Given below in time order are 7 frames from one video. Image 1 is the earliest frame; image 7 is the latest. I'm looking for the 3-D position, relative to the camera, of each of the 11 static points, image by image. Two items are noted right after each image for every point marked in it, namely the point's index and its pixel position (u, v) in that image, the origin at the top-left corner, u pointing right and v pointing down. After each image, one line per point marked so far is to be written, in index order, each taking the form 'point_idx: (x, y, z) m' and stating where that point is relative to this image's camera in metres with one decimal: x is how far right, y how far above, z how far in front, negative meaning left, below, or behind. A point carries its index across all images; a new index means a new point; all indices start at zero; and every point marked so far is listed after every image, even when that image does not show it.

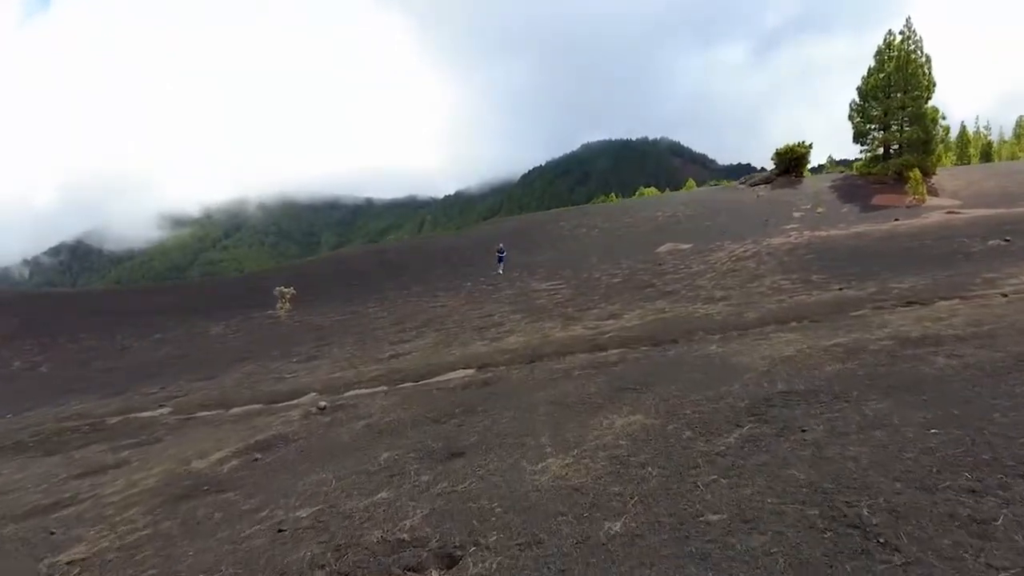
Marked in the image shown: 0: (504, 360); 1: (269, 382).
0: (-0.3, -1.9, +16.4) m
1: (-7.6, -2.9, +19.7) m
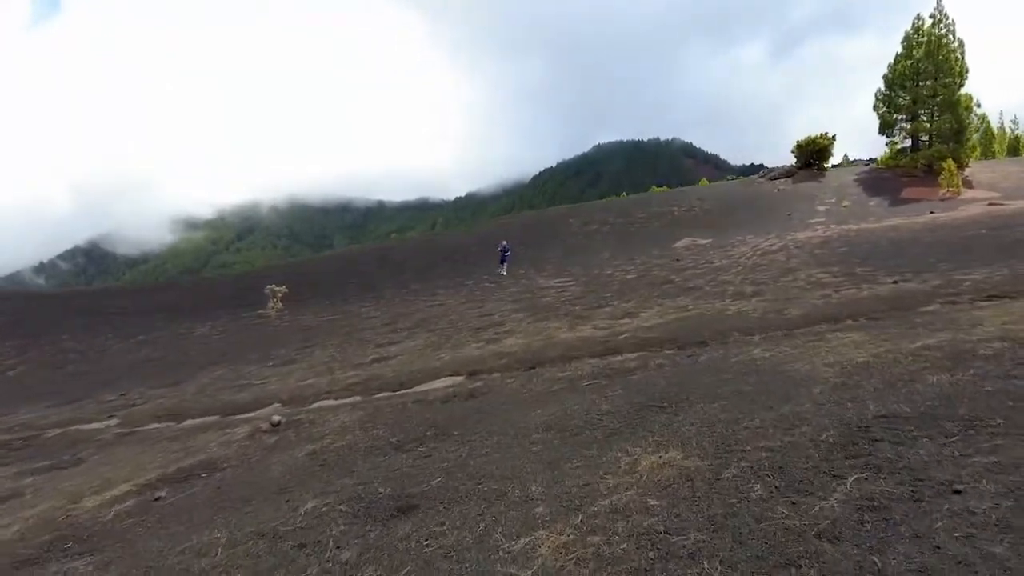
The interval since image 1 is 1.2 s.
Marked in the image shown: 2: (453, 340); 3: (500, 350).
0: (-0.3, -1.7, +13.9) m
1: (-7.6, -2.8, +17.2) m
2: (-1.8, -1.5, +18.9) m
3: (-0.3, -1.5, +15.6) m
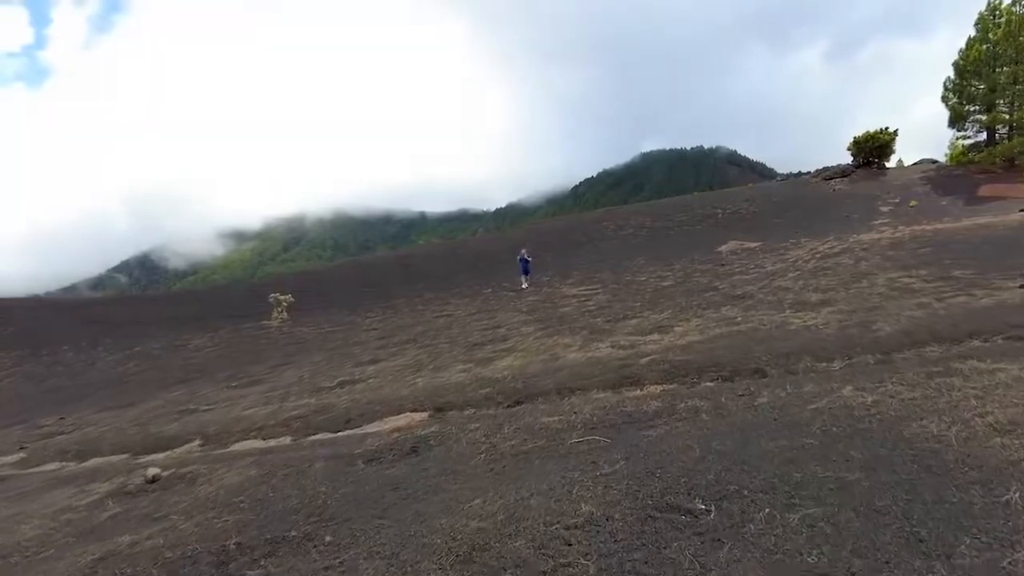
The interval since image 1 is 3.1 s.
0: (-0.6, -1.8, +10.3) m
1: (-7.7, -2.9, +14.1) m
2: (-1.8, -1.7, +15.4) m
3: (-0.5, -1.6, +12.0) m
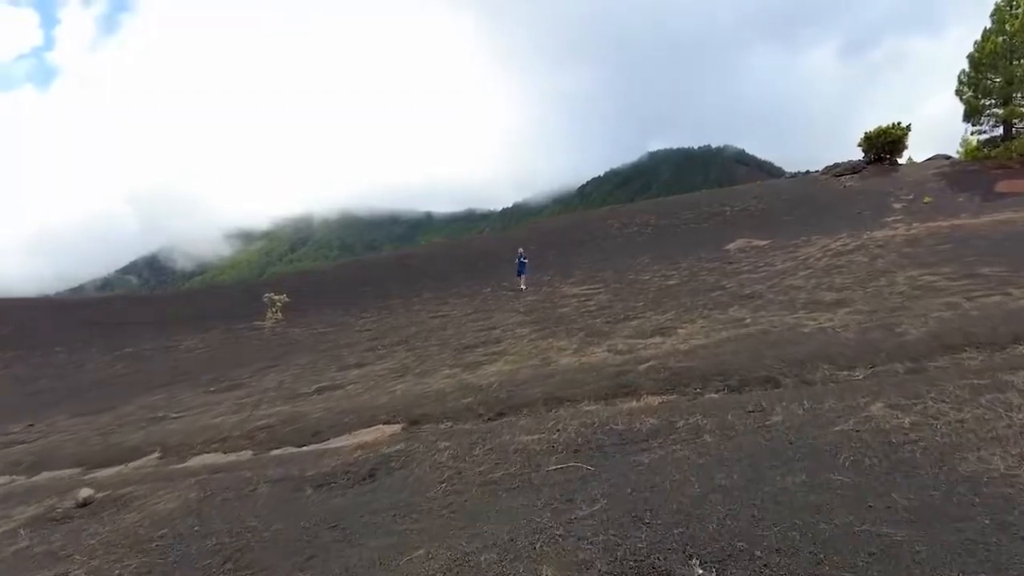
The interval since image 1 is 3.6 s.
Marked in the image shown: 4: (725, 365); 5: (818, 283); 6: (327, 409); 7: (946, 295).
0: (-0.9, -1.8, +9.3) m
1: (-7.8, -2.9, +13.2) m
2: (-1.9, -1.7, +14.4) m
3: (-0.7, -1.6, +11.1) m
4: (+2.9, -1.0, +8.7) m
5: (+7.3, +0.1, +15.3) m
6: (-3.2, -2.1, +11.1) m
7: (+7.7, -0.1, +11.3) m
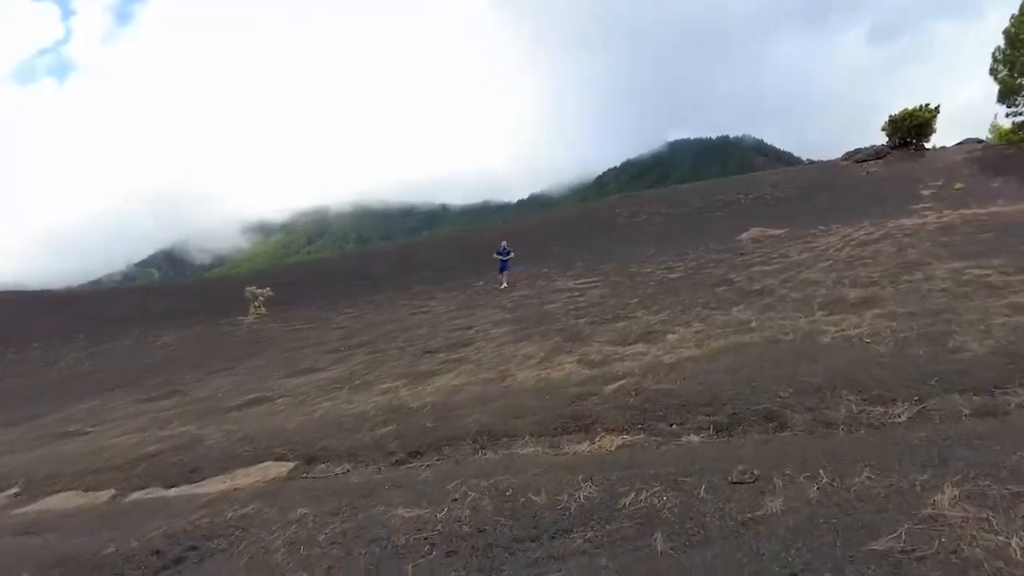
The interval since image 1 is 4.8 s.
0: (-1.7, -1.7, +7.2) m
1: (-8.6, -2.8, +11.3) m
2: (-2.6, -1.6, +12.4) m
3: (-1.5, -1.6, +9.0) m
4: (+2.1, -1.0, +6.5) m
5: (+6.7, +0.2, +13.0) m
6: (-4.0, -2.1, +9.1) m
7: (+7.0, -0.1, +9.0) m
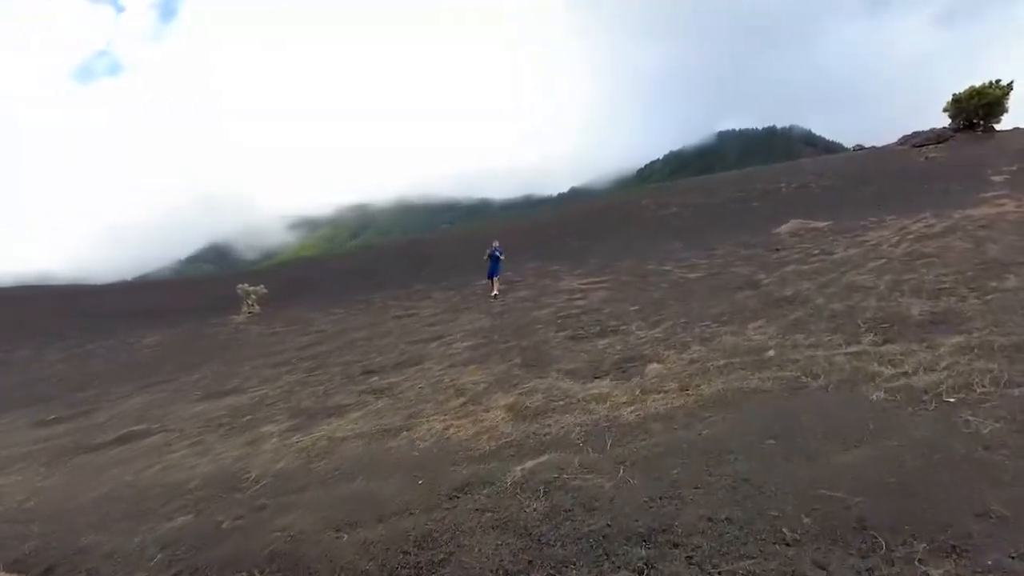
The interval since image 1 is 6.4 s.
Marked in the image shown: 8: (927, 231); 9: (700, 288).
0: (-2.8, -1.9, +4.6) m
1: (-9.4, -2.9, +9.2) m
2: (-3.4, -1.7, +9.8) m
3: (-2.5, -1.7, +6.3) m
4: (+0.9, -1.2, +3.6) m
5: (+5.9, +0.1, +9.8) m
6: (-5.0, -2.2, +6.6) m
7: (+6.0, -0.2, +5.8) m
8: (+11.4, +1.6, +17.5) m
9: (+4.2, 0.0, +14.3) m
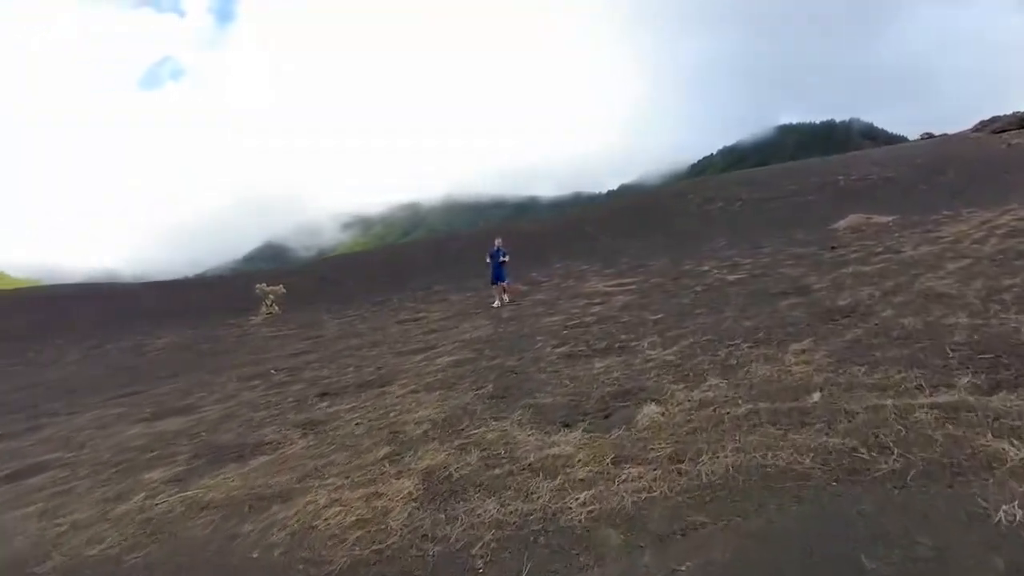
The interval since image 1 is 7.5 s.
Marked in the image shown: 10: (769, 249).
0: (-3.5, -2.0, +2.9) m
1: (-9.7, -2.9, +8.0) m
2: (-3.7, -1.8, +8.1) m
3: (-3.0, -1.8, +4.6) m
4: (+0.2, -1.3, +1.7) m
5: (+5.6, 0.0, +7.4) m
6: (-5.5, -2.2, +5.1) m
7: (+5.3, -0.4, +3.5) m
8: (+11.7, +1.5, +14.6) m
9: (+4.2, -0.1, +12.0) m
10: (+7.6, +1.2, +18.8) m
